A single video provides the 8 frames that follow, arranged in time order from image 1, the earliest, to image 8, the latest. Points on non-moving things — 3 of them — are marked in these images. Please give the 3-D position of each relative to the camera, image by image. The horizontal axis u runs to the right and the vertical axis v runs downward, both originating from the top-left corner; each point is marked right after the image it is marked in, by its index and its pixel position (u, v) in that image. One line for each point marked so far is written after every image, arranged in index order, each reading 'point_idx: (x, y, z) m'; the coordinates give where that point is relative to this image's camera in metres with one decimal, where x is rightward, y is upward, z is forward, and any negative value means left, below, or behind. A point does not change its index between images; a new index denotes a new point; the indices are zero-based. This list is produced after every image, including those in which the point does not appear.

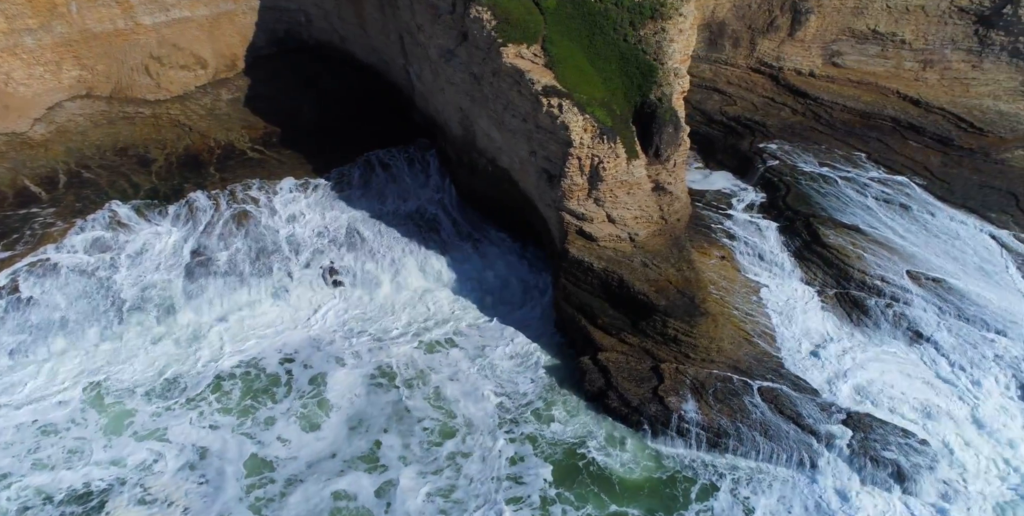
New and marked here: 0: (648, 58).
0: (+2.2, +3.2, +11.0) m
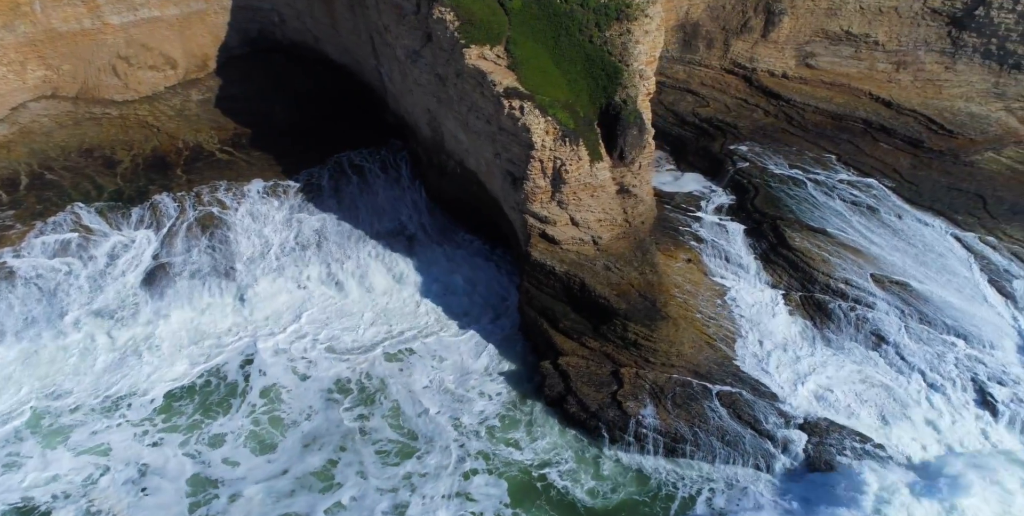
0: (+1.6, +3.1, +10.9) m
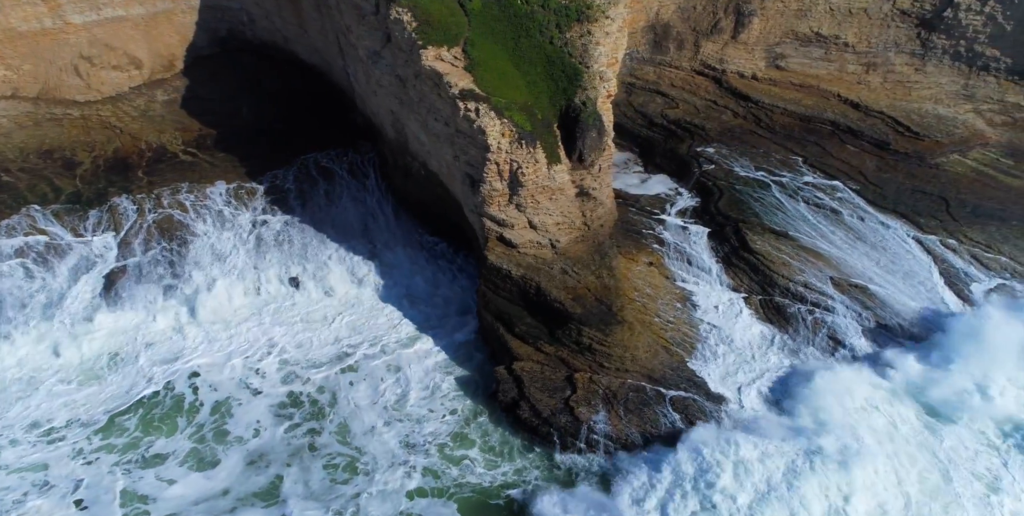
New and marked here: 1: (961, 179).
0: (+1.0, +3.1, +10.8) m
1: (+8.4, +1.5, +12.9) m
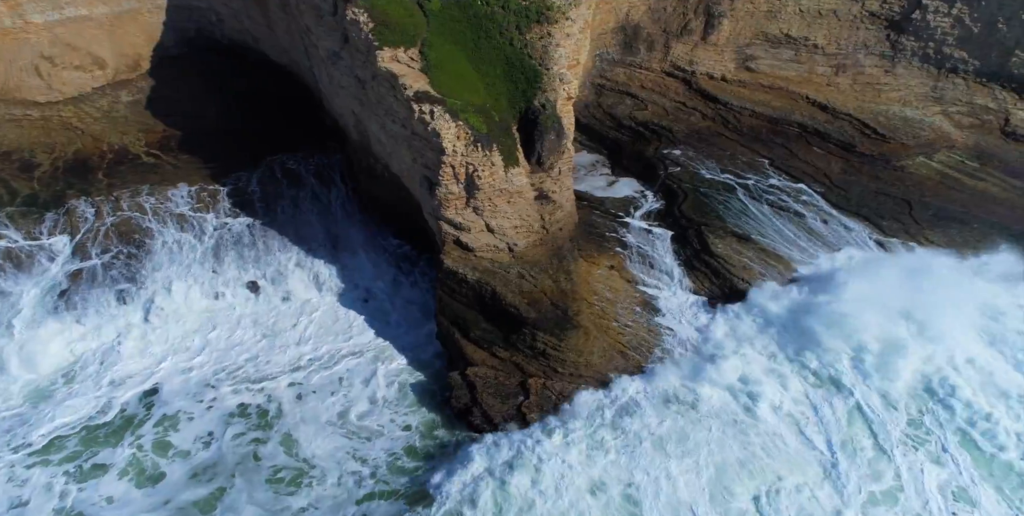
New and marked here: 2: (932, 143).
0: (+0.3, +3.0, +10.7) m
1: (+7.8, +1.4, +12.8) m
2: (+8.3, +2.3, +13.6) m
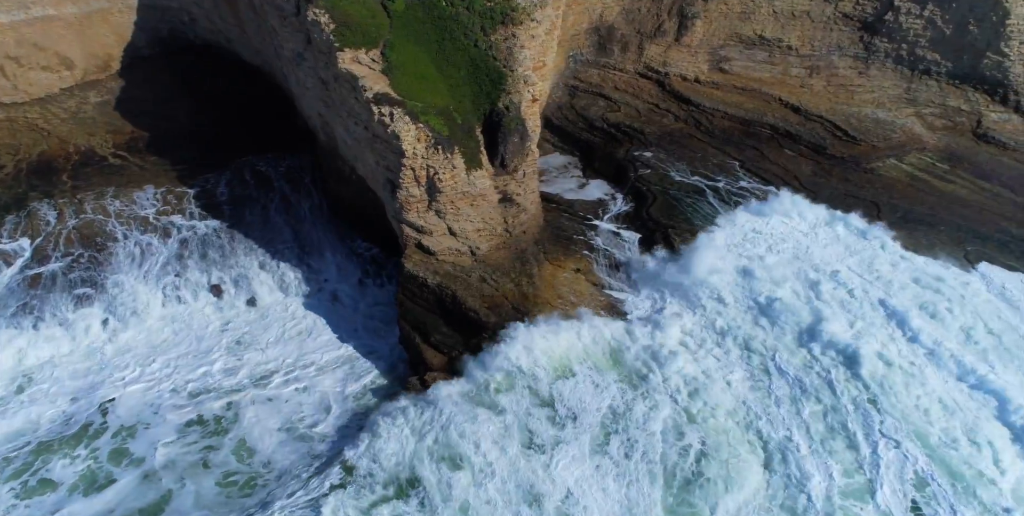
0: (-0.2, +3.0, +10.6) m
1: (+7.2, +1.4, +12.8) m
2: (+7.7, +2.2, +13.5) m
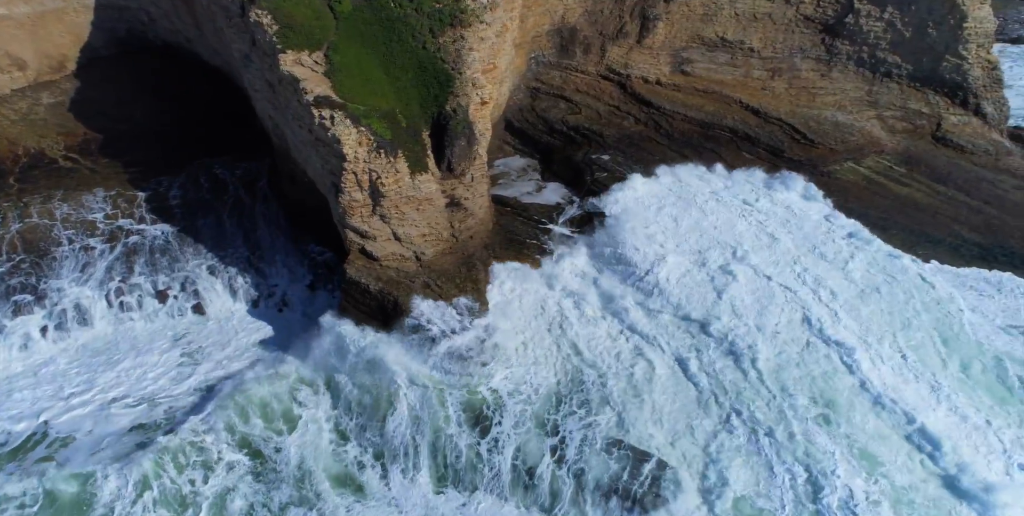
0: (-1.0, +2.9, +10.4) m
1: (+6.4, +1.3, +12.8) m
2: (+6.9, +2.2, +13.5) m
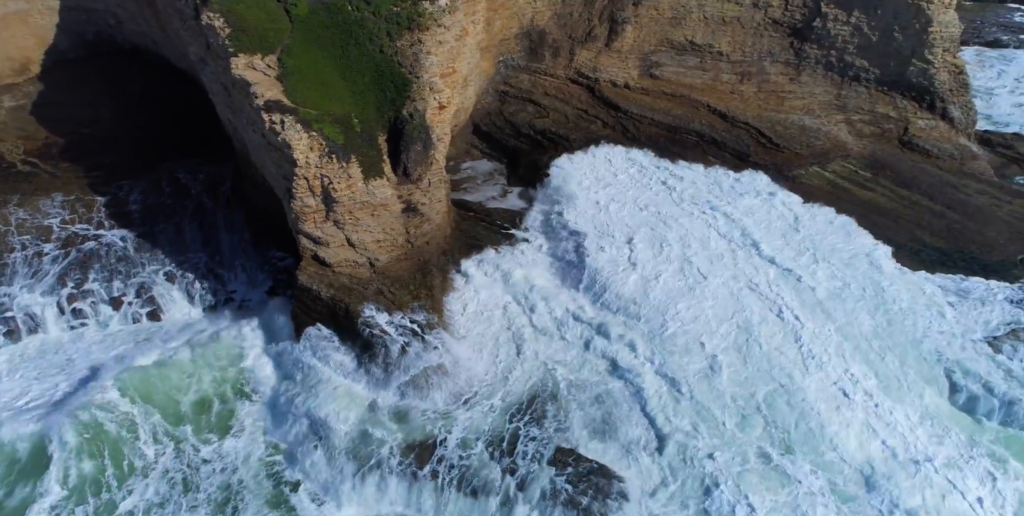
0: (-1.7, +2.8, +10.3) m
1: (+5.7, +1.2, +12.7) m
2: (+6.2, +2.1, +13.5) m
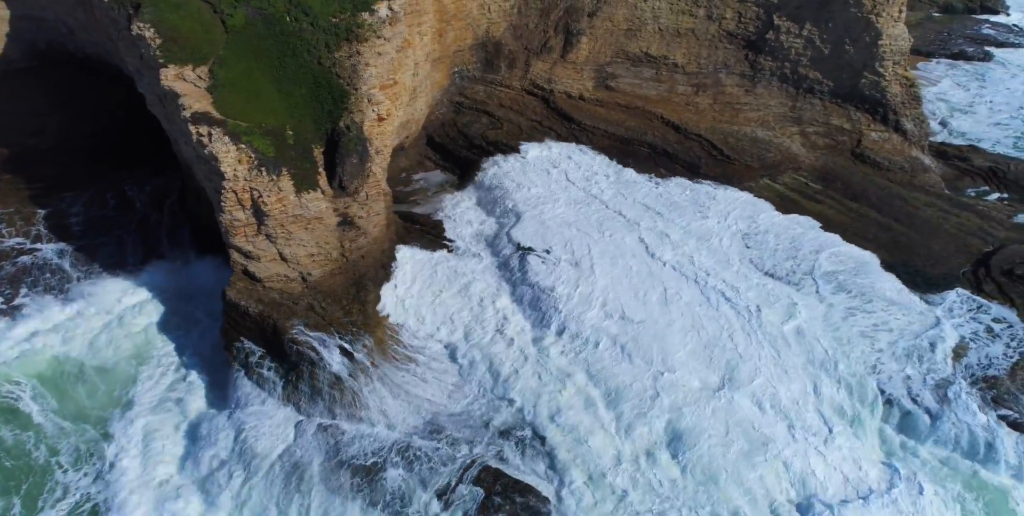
0: (-2.6, +2.6, +10.2) m
1: (+4.7, +1.0, +12.7) m
2: (+5.3, +1.8, +13.4) m
